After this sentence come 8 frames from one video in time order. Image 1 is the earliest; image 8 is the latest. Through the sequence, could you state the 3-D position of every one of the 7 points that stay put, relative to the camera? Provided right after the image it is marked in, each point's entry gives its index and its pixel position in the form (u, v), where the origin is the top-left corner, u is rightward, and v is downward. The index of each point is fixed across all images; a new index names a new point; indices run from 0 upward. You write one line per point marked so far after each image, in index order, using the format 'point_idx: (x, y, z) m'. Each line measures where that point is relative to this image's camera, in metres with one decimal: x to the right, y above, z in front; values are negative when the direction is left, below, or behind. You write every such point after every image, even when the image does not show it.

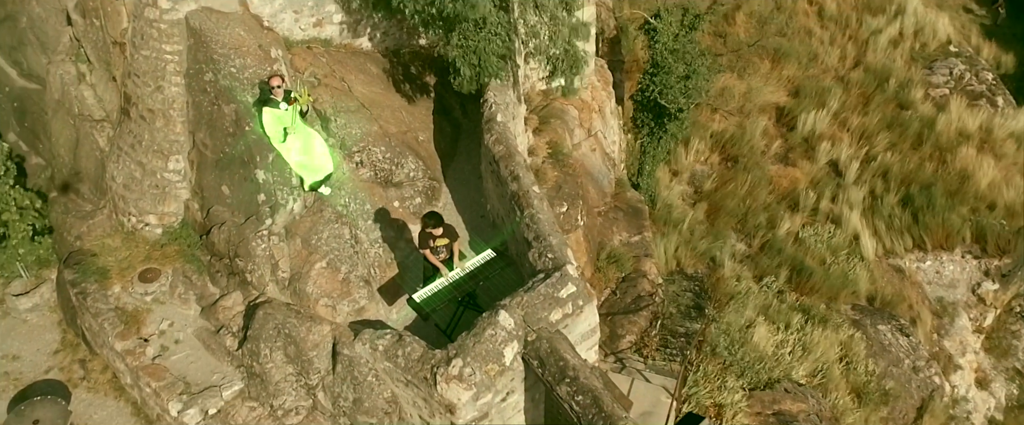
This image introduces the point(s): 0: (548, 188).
0: (+0.4, +0.3, +7.0) m
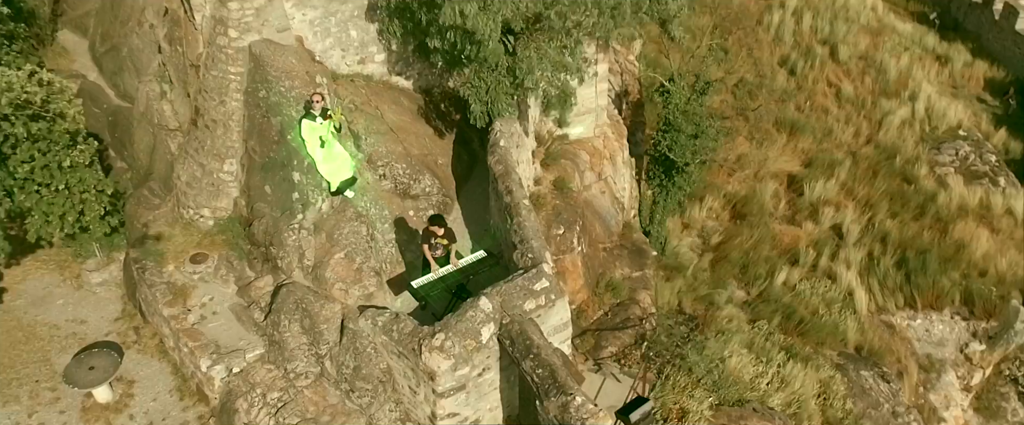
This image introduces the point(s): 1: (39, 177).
0: (+0.5, 0.0, +7.9) m
1: (-5.1, +0.6, +6.5) m
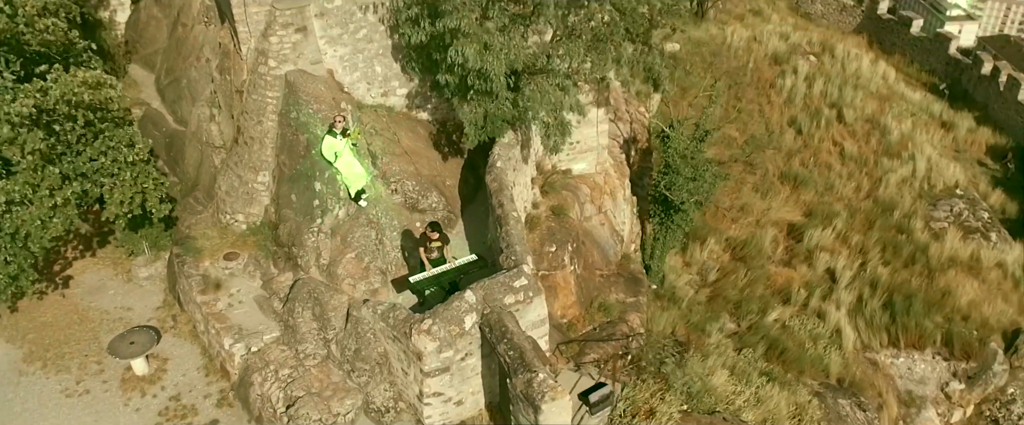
0: (+0.4, -0.2, +8.8) m
1: (-5.2, +0.6, +7.7) m
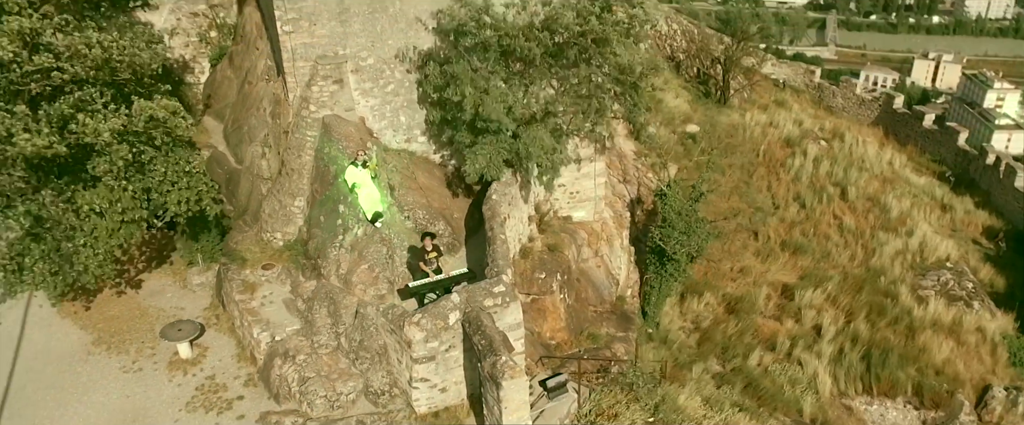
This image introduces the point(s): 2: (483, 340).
0: (+0.3, -0.7, +10.1) m
1: (-5.3, +0.4, +9.5) m
2: (-0.3, -1.5, +7.2) m
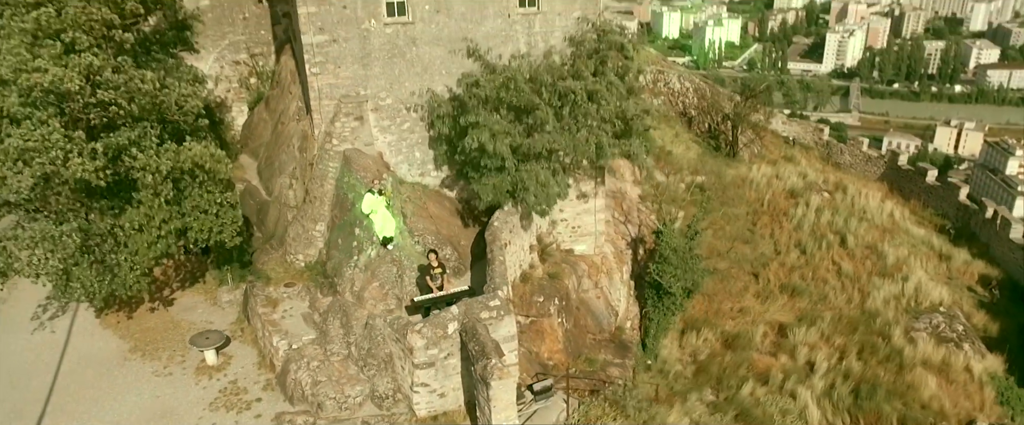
0: (+0.4, -1.2, +10.8) m
1: (-5.2, +0.1, +10.6) m
2: (-0.4, -1.7, +8.0) m
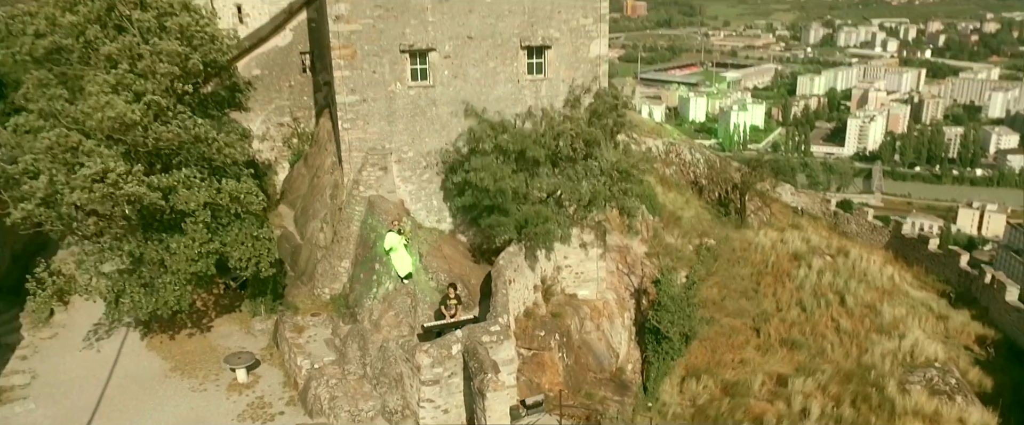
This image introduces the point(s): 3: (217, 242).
0: (+0.5, -2.0, +11.7) m
1: (-5.1, -0.6, +11.9) m
2: (-0.5, -2.1, +8.9) m
3: (-5.5, -0.5, +11.6) m
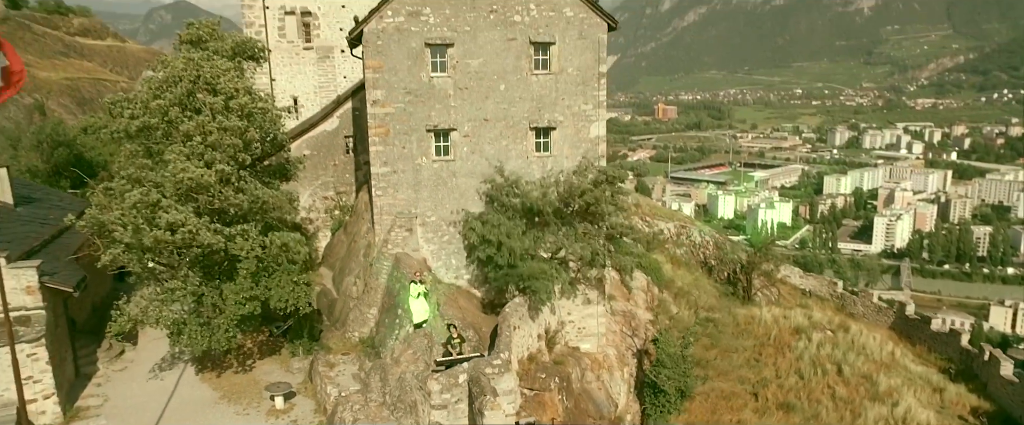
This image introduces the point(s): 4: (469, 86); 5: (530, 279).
0: (+0.6, -3.2, +13.0) m
1: (-4.9, -1.7, +13.7) m
2: (-0.5, -2.8, +10.2) m
3: (-5.3, -1.6, +13.5) m
4: (-0.9, +2.7, +13.5) m
5: (+0.4, -1.4, +12.9) m
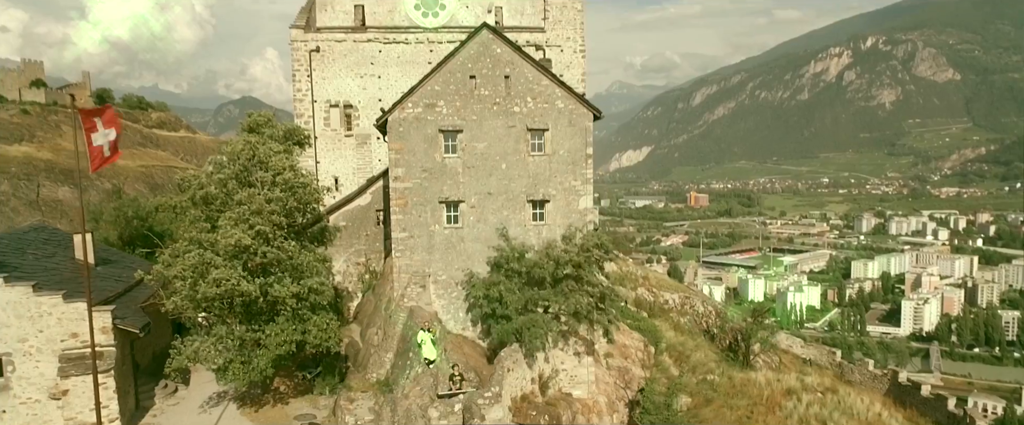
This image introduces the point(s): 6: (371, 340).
0: (+0.5, -4.6, +14.7) m
1: (-5.0, -3.2, +16.0) m
2: (-0.8, -3.8, +12.1) m
3: (-5.4, -3.0, +15.8) m
4: (-0.9, +1.2, +16.1) m
5: (+0.3, -2.8, +14.9) m
6: (-3.7, -3.5, +16.7) m
